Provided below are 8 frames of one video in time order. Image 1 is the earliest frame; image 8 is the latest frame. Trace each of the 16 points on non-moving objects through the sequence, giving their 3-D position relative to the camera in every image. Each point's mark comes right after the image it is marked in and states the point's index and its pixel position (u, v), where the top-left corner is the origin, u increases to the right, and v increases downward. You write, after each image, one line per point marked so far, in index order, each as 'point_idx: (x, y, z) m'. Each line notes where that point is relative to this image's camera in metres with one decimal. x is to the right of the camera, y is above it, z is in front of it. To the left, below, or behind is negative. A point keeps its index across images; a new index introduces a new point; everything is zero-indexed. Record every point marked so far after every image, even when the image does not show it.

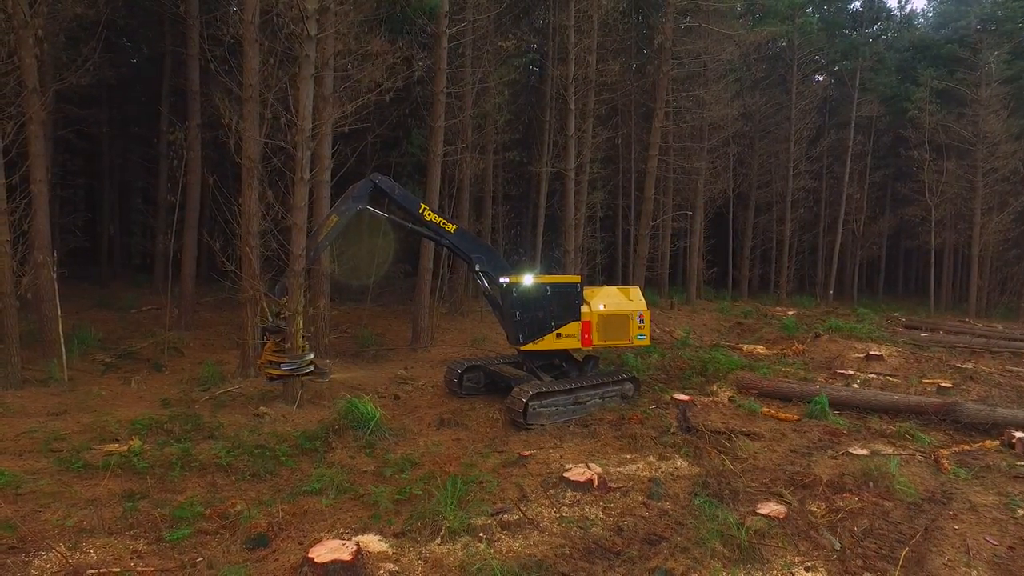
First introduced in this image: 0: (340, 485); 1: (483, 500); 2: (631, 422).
0: (-1.4, -1.6, +5.8) m
1: (-0.2, -1.7, +5.6) m
2: (+1.4, -1.6, +8.2) m
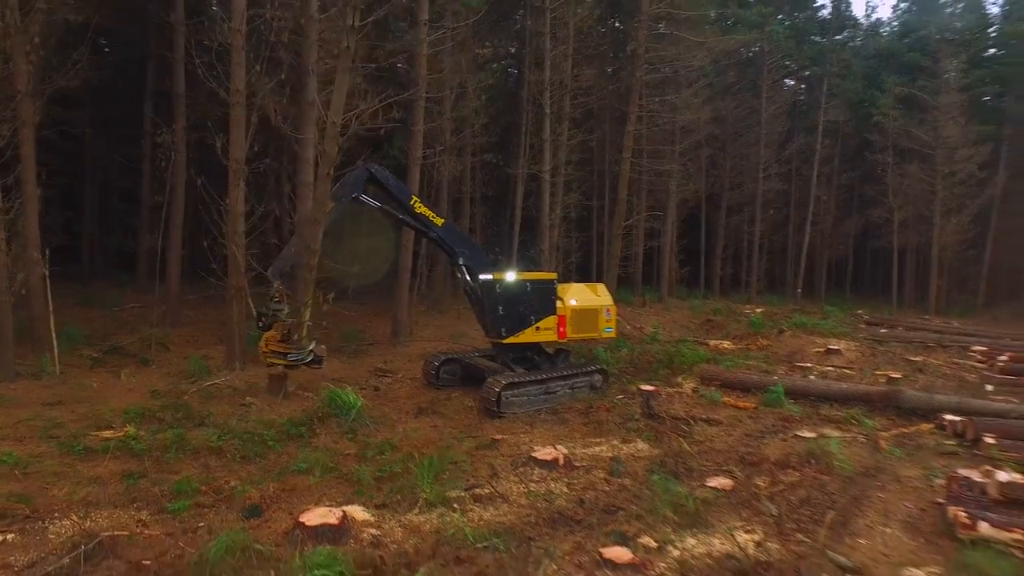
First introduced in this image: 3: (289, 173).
0: (-1.7, -1.6, +6.3) m
1: (-0.5, -1.6, +6.1) m
2: (+1.1, -1.5, +8.7) m
3: (-3.6, +1.9, +11.2) m
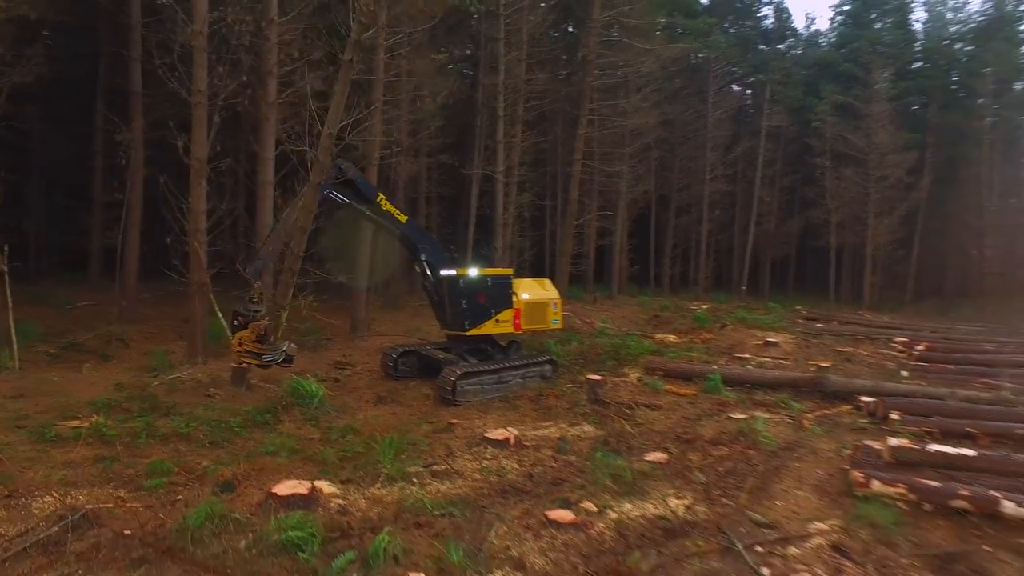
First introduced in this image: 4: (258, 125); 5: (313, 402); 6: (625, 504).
0: (-2.1, -1.5, +6.7) m
1: (-0.9, -1.6, +6.6) m
2: (+0.5, -1.4, +9.3) m
3: (-4.3, +1.9, +11.5) m
4: (-3.9, +2.5, +10.8) m
5: (-2.3, -1.3, +8.2) m
6: (+0.9, -1.7, +5.6) m
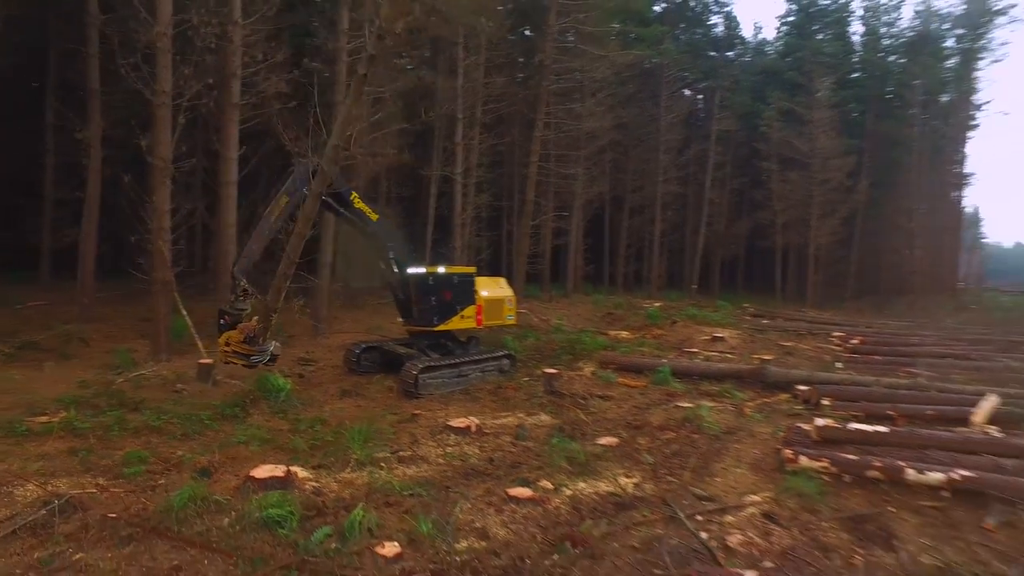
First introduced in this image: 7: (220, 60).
0: (-2.5, -1.5, +7.0) m
1: (-1.3, -1.5, +7.0) m
2: (-0.1, -1.4, +9.7) m
3: (-5.0, +1.9, +11.6) m
4: (-4.6, +2.6, +11.0) m
5: (-2.8, -1.3, +8.5) m
6: (+0.6, -1.7, +6.1) m
7: (-4.6, +3.6, +11.1) m
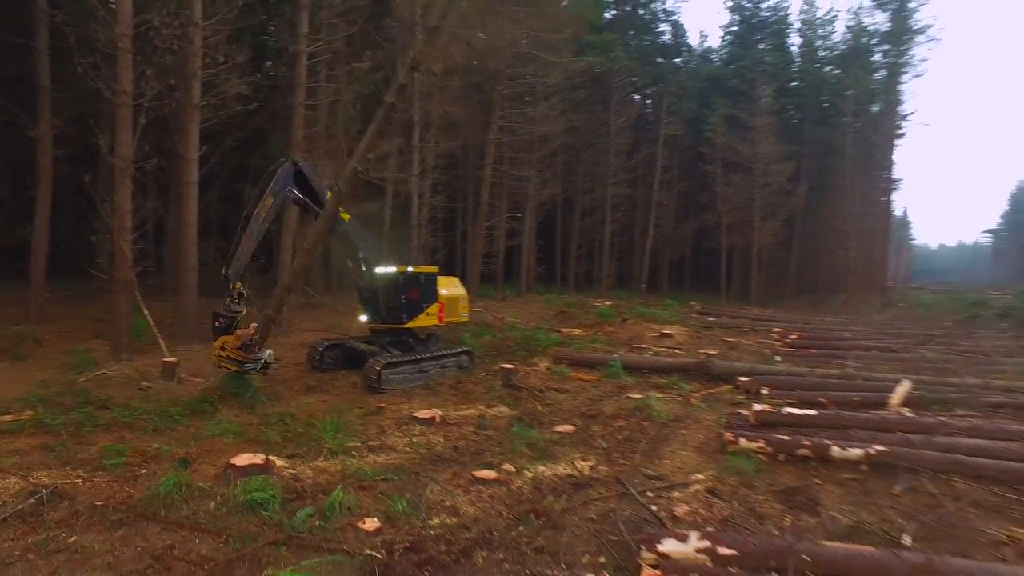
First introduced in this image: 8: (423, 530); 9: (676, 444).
0: (-2.9, -1.5, +7.2) m
1: (-1.7, -1.5, +7.3) m
2: (-0.7, -1.4, +10.1) m
3: (-5.7, +1.9, +11.7) m
4: (-5.2, +2.6, +11.1) m
5: (-3.3, -1.3, +8.7) m
6: (+0.2, -1.7, +6.6) m
7: (-5.3, +3.6, +11.1) m
8: (-0.6, -1.7, +4.8) m
9: (+1.7, -1.6, +7.2) m
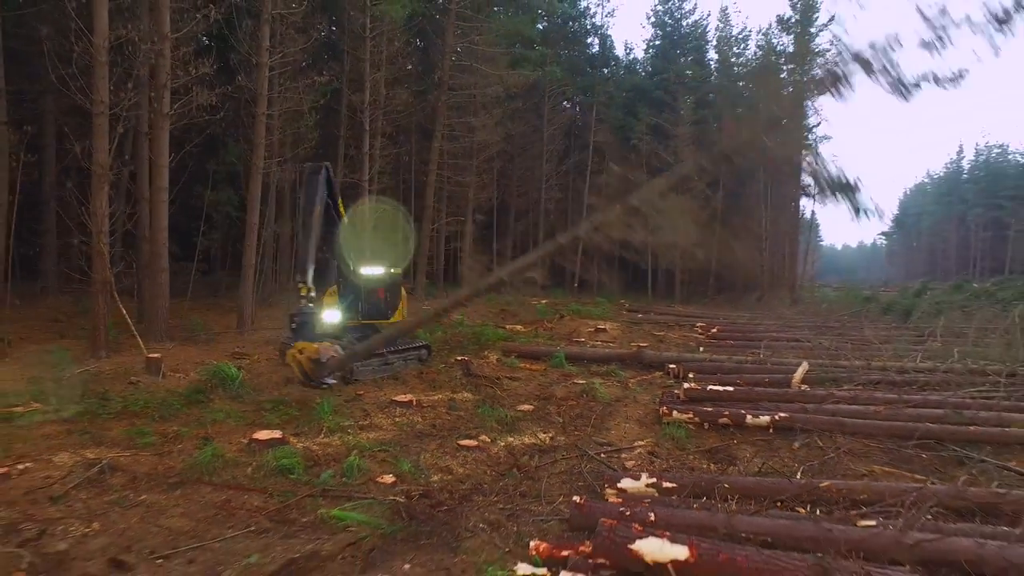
0: (-3.2, -1.5, +8.1) m
1: (-2.0, -1.5, +8.3) m
2: (-1.3, -1.4, +11.3) m
3: (-6.5, +1.9, +12.3) m
4: (-6.0, +2.5, +11.7) m
5: (-3.8, -1.3, +9.5) m
6: (0.0, -1.7, +7.8) m
7: (-6.1, +3.6, +11.8) m
8: (-0.7, -1.7, +6.0) m
9: (+1.3, -1.6, +8.6) m
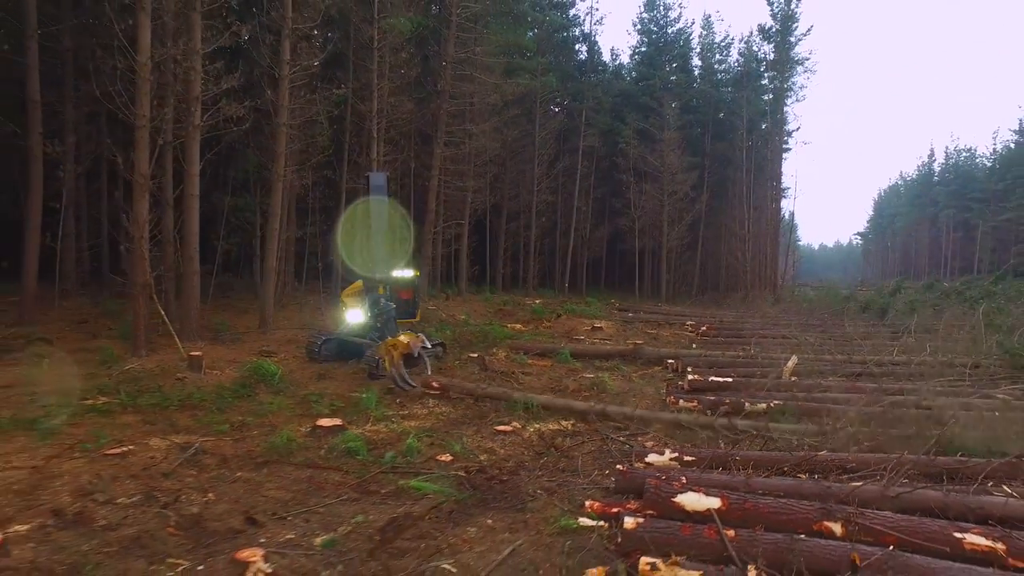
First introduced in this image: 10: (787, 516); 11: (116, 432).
0: (-2.9, -1.5, +9.0) m
1: (-1.7, -1.6, +9.2) m
2: (-1.1, -1.4, +12.2) m
3: (-6.3, +1.9, +13.0) m
4: (-5.8, +2.5, +12.5) m
5: (-3.5, -1.3, +10.4) m
6: (+0.3, -1.7, +8.8) m
7: (-5.9, +3.6, +12.5) m
8: (-0.3, -1.7, +6.9) m
9: (+1.6, -1.6, +9.6) m
10: (+1.7, -1.4, +4.3) m
11: (-4.1, -1.5, +7.1) m
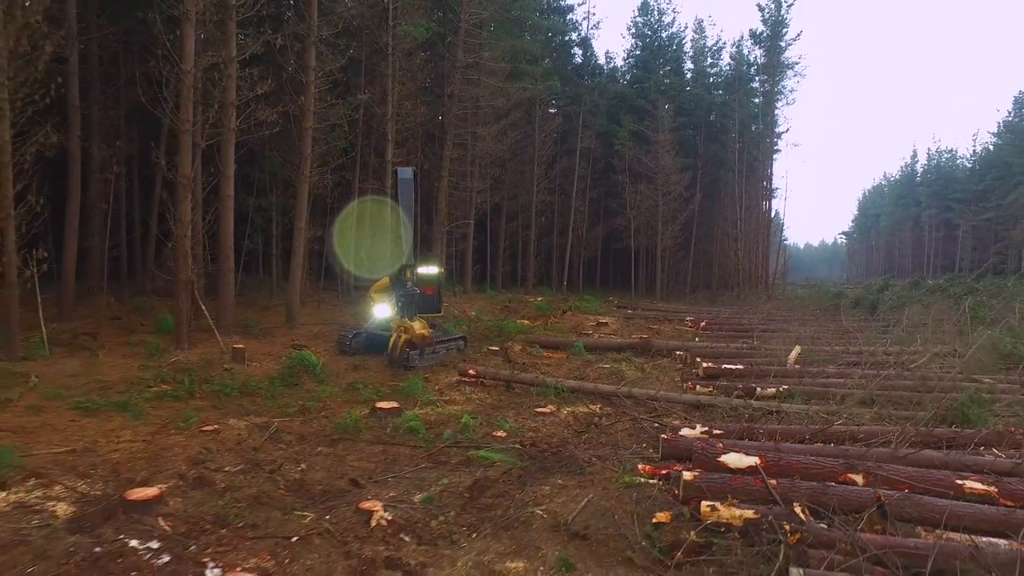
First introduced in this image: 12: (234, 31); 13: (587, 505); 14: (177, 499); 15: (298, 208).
0: (-2.4, -1.5, +9.7) m
1: (-1.2, -1.5, +10.0) m
2: (-0.7, -1.4, +12.9) m
3: (-5.9, +1.9, +13.7) m
4: (-5.4, +2.6, +13.1) m
5: (-3.1, -1.3, +11.1) m
6: (+0.7, -1.6, +9.6) m
7: (-5.5, +3.6, +13.2) m
8: (+0.2, -1.7, +7.7) m
9: (+2.1, -1.6, +10.4) m
10: (+2.3, -1.3, +5.2) m
11: (-3.6, -1.5, +7.9) m
12: (-5.0, +4.7, +12.7) m
13: (+0.5, -1.6, +5.1) m
14: (-2.5, -1.5, +5.1) m
15: (-4.7, +1.7, +15.4) m
